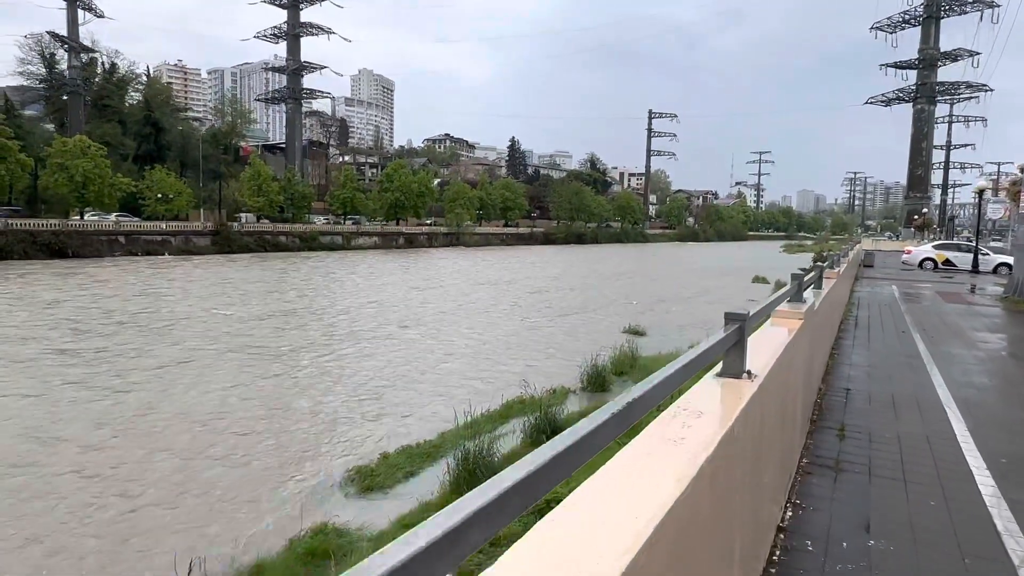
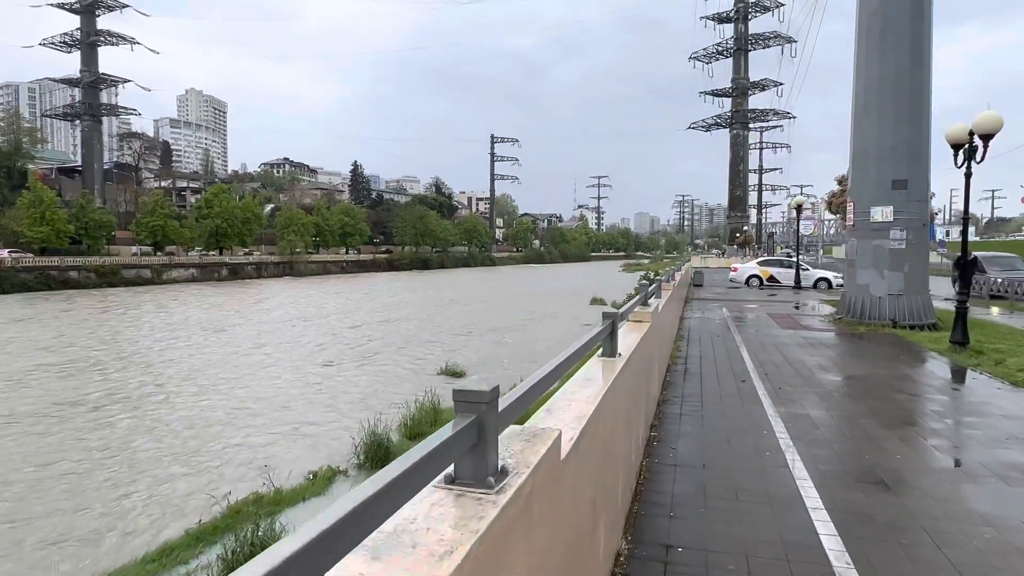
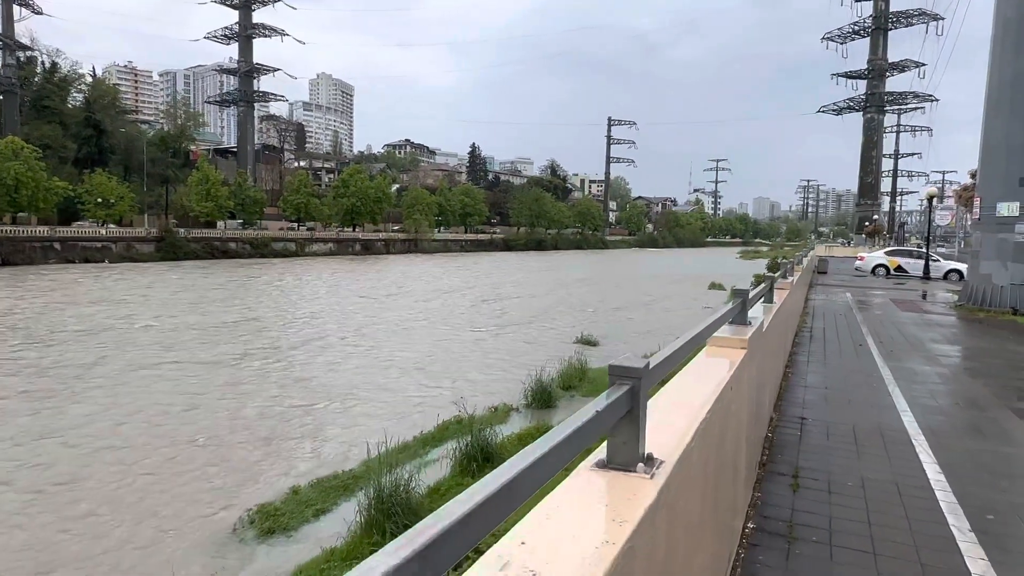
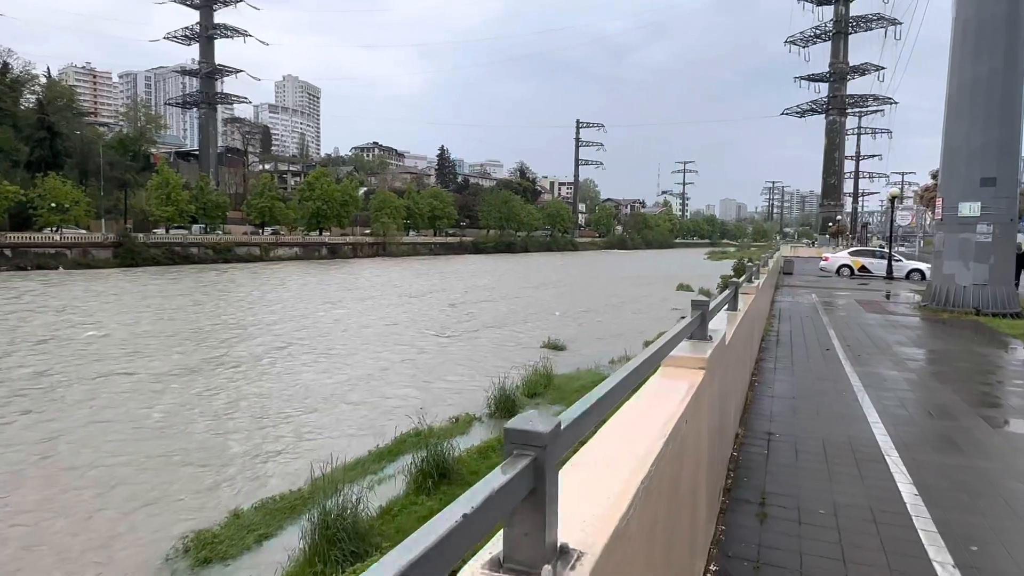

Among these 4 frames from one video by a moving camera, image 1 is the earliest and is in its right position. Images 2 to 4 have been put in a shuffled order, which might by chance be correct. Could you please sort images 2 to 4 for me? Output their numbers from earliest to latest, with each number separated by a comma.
3, 4, 2
